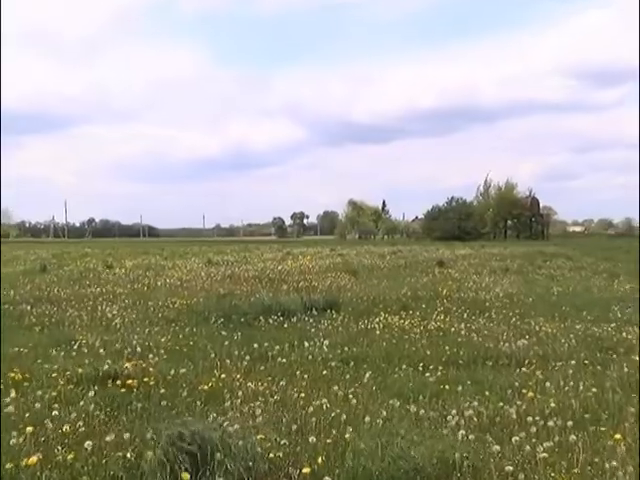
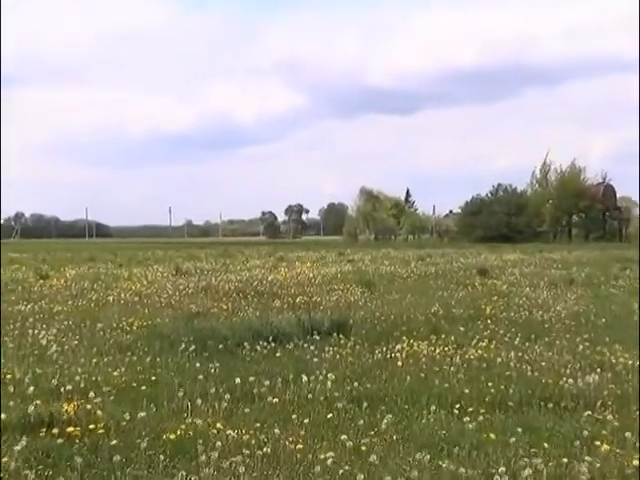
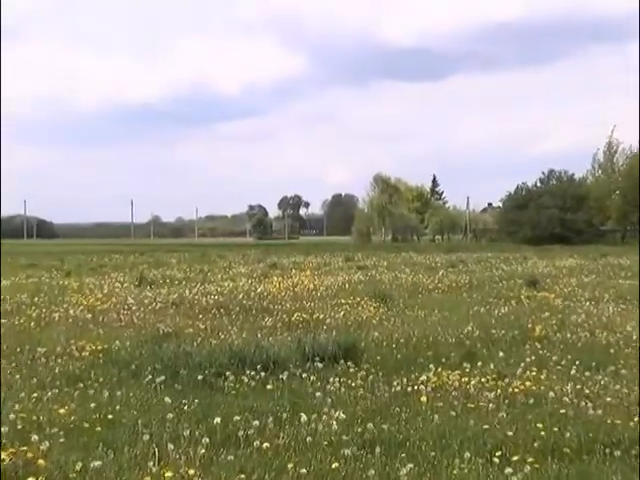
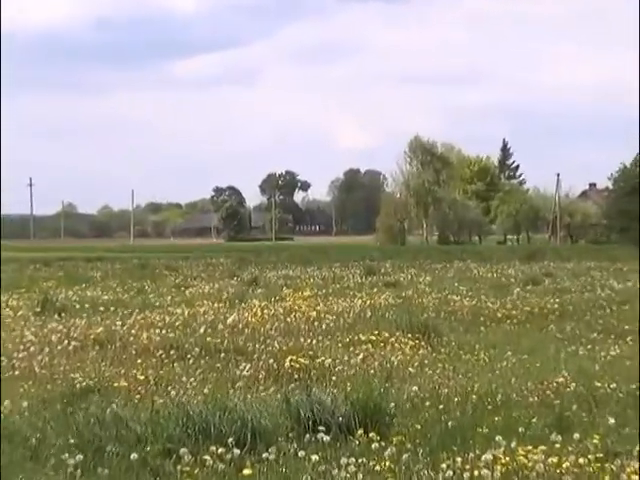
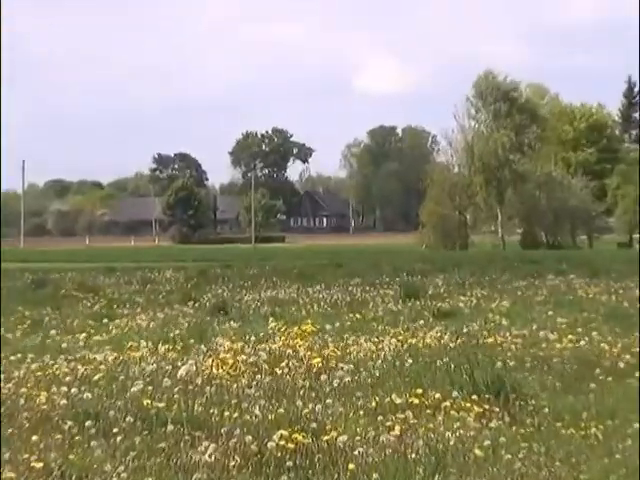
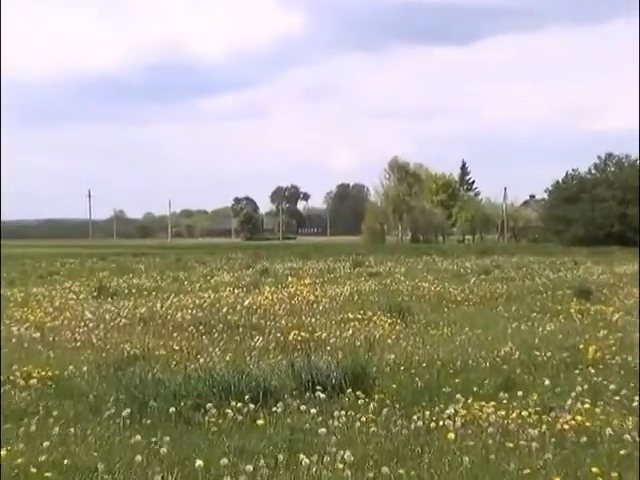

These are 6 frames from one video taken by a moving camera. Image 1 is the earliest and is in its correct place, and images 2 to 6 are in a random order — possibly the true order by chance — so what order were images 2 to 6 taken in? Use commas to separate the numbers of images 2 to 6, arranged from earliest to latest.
2, 3, 6, 4, 5
